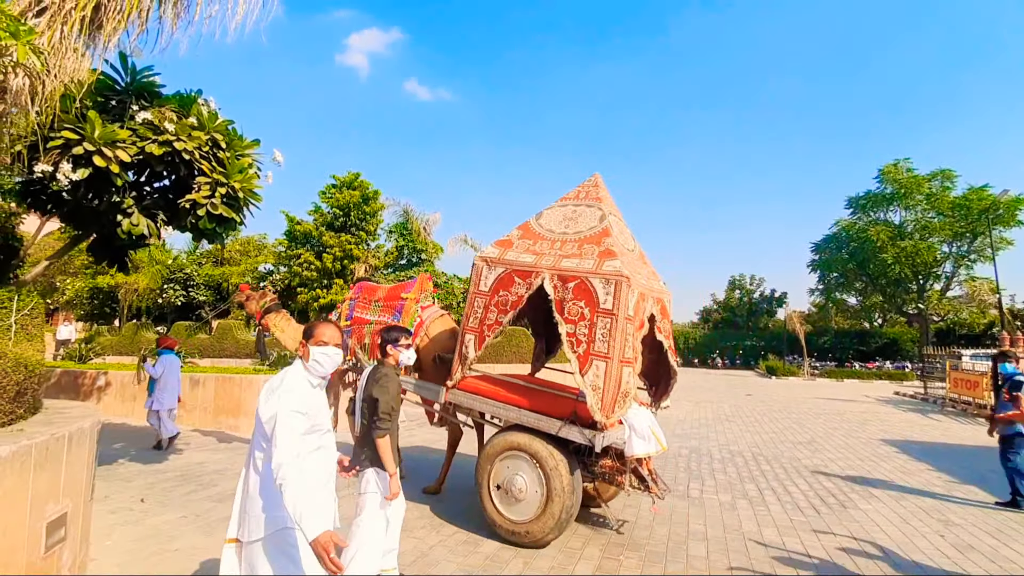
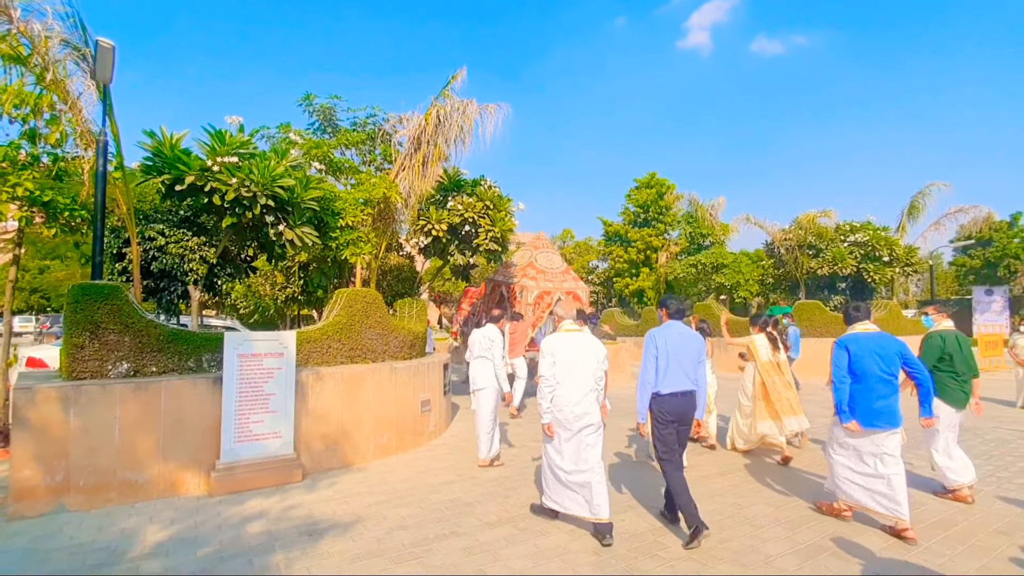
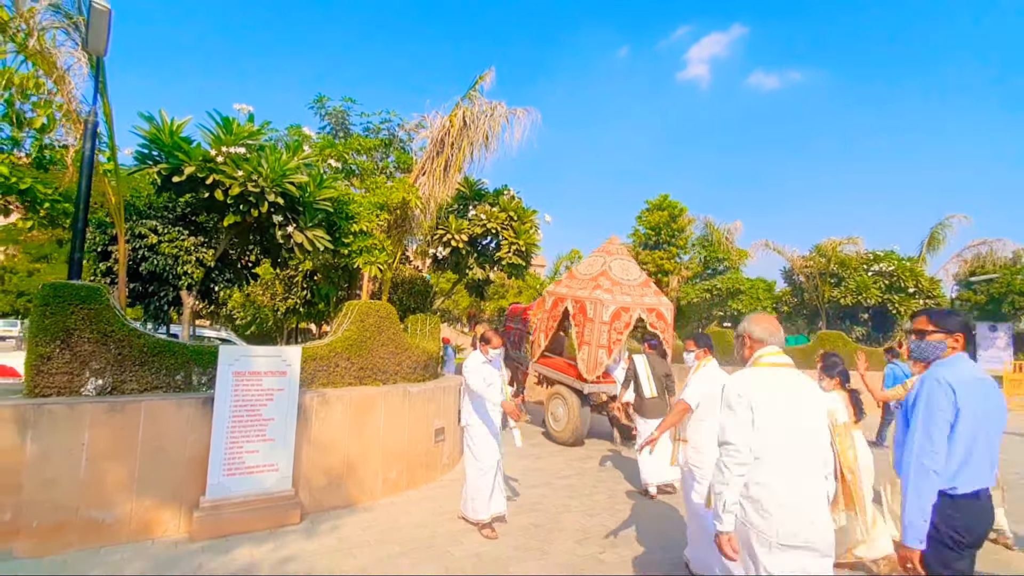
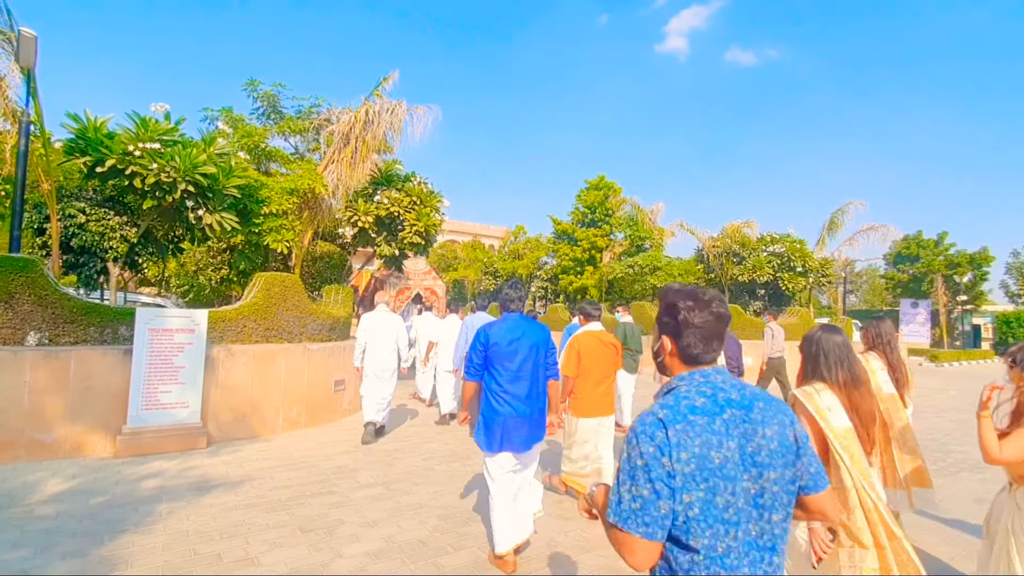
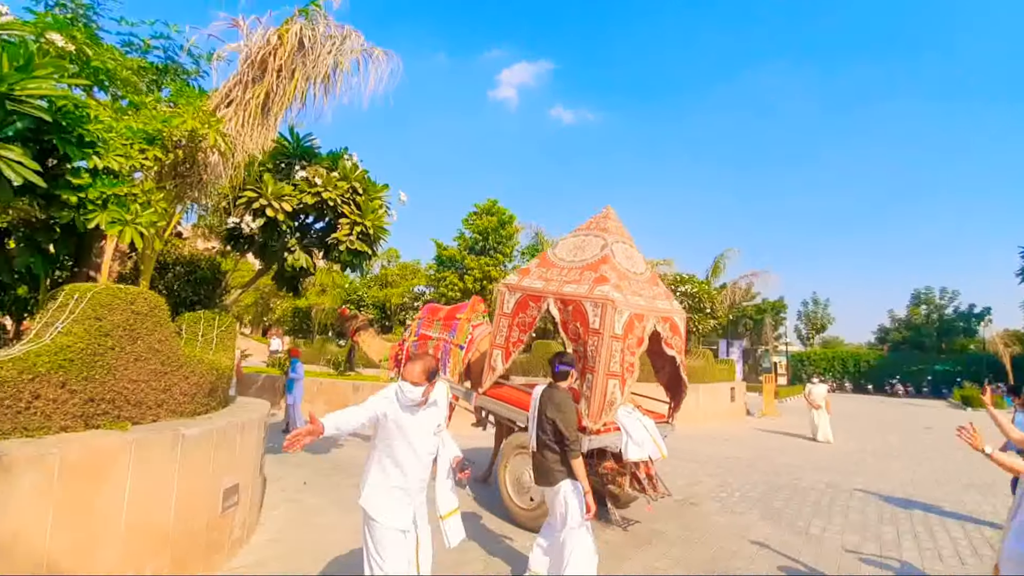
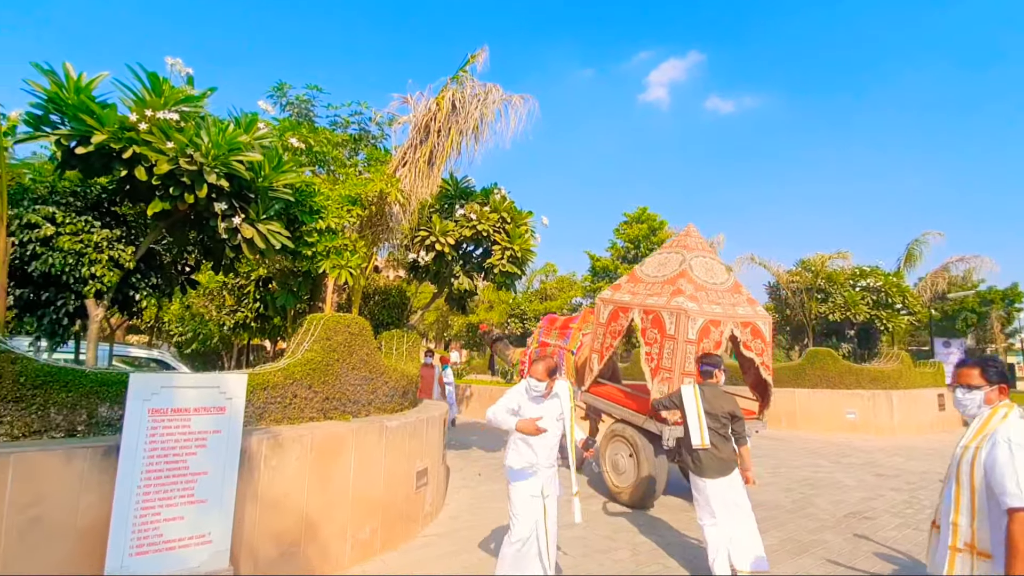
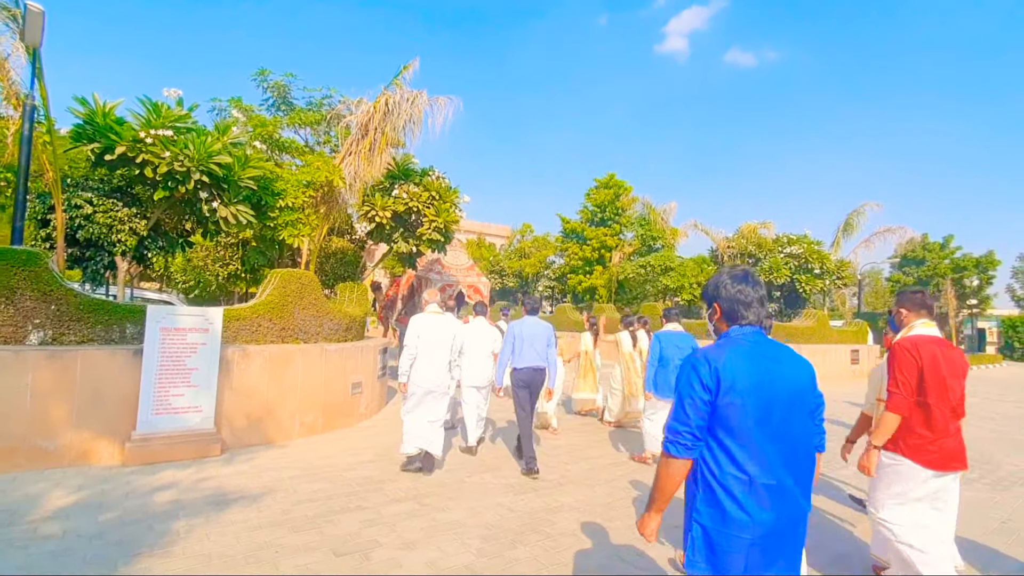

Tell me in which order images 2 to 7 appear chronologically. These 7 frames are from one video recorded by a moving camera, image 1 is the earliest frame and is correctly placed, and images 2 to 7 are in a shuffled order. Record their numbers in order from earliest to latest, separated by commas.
5, 6, 3, 2, 7, 4
